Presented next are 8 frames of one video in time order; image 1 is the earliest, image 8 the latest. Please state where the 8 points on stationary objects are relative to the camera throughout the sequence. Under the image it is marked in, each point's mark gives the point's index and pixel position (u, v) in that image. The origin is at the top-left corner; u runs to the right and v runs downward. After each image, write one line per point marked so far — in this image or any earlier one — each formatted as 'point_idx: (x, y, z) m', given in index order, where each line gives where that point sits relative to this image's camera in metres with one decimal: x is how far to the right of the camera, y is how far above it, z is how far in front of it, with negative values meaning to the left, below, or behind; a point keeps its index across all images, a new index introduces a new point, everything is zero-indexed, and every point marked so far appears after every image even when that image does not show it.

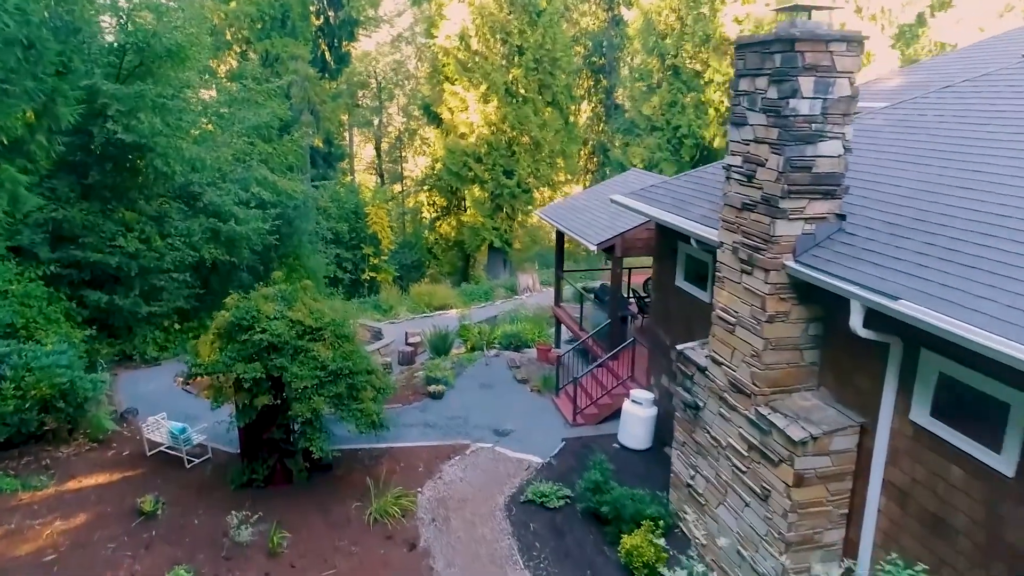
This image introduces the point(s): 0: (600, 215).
0: (+1.3, +1.1, +10.9) m
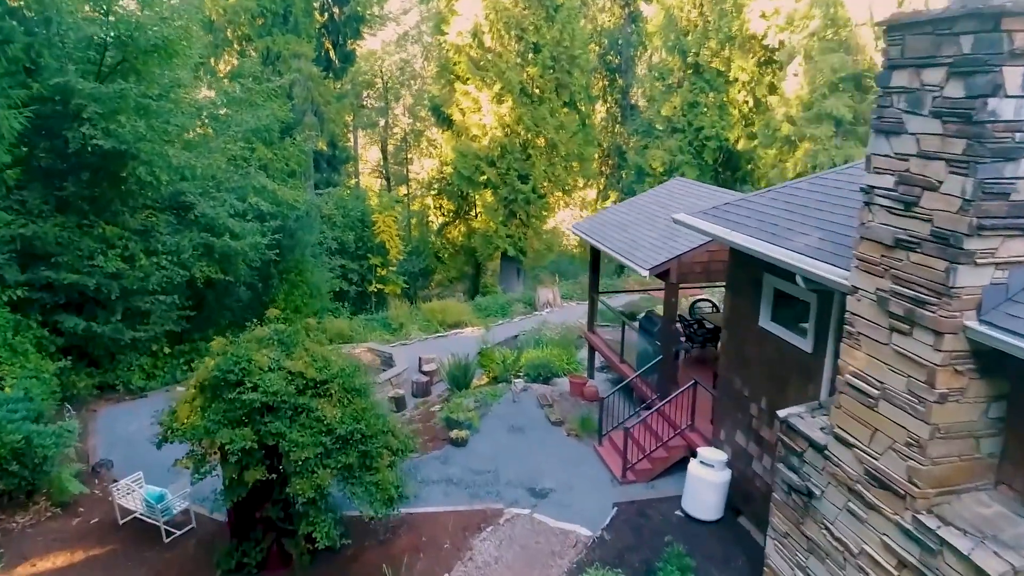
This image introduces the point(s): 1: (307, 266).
0: (+1.8, +0.7, +9.5) m
1: (-4.3, +0.4, +15.2) m
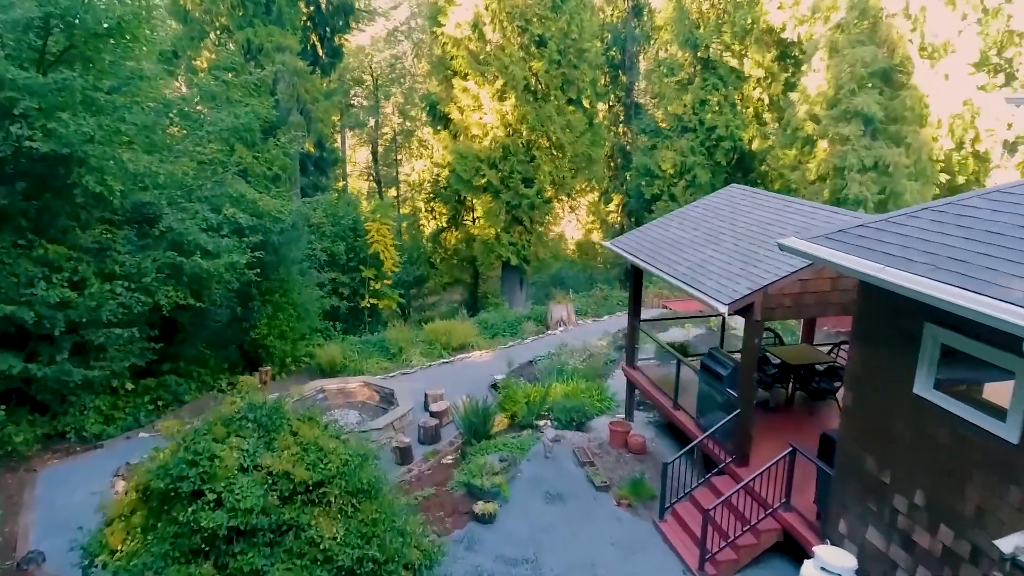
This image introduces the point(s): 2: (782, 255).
0: (+2.1, +0.4, +7.8) m
1: (-4.1, 0.0, +13.3) m
2: (+2.6, +0.3, +7.0) m
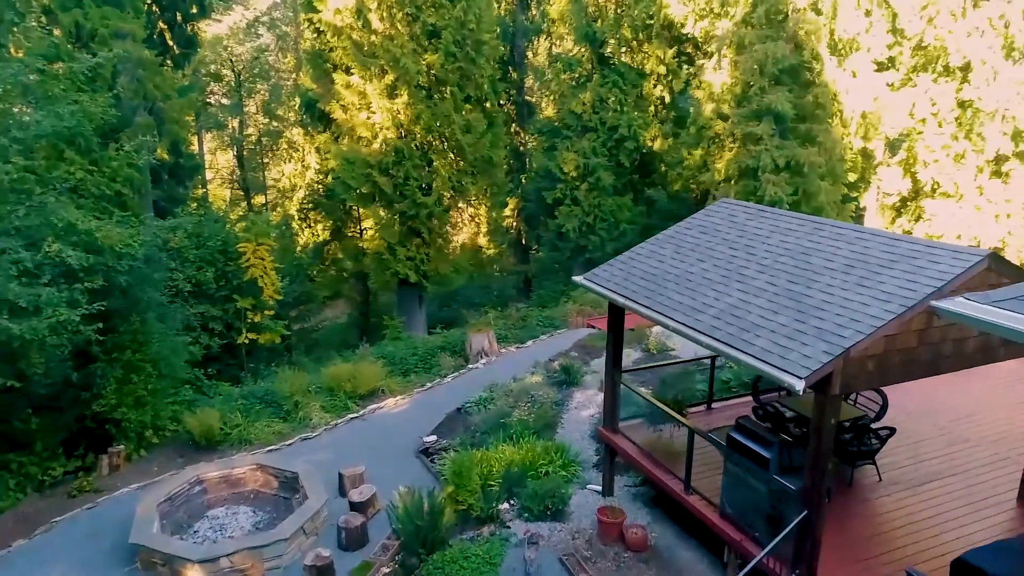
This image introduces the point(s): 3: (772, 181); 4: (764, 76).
0: (+1.9, -0.1, +5.9) m
1: (-5.2, -0.7, +10.3) m
2: (+2.5, -0.1, +5.2) m
3: (+7.2, +2.9, +19.7) m
4: (+6.8, +5.7, +19.4) m
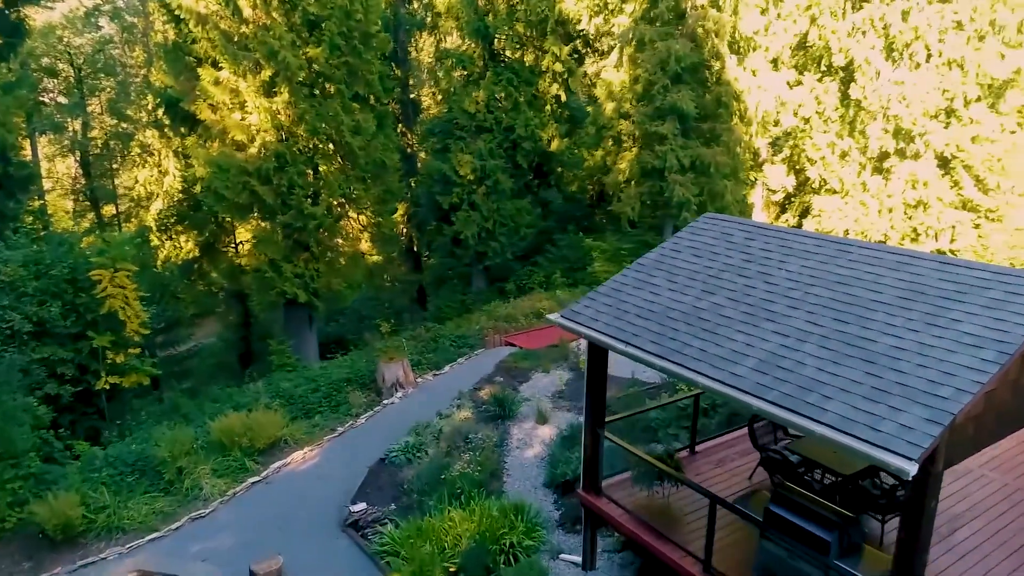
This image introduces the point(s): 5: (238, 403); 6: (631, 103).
0: (+1.8, -0.3, +4.8) m
1: (-5.9, -1.3, +8.0) m
2: (+2.5, -0.4, +4.2) m
3: (+4.5, +2.9, +19.2) m
4: (+4.1, +5.6, +18.9) m
5: (-5.0, -2.1, +13.0) m
6: (+3.3, +5.1, +19.8) m
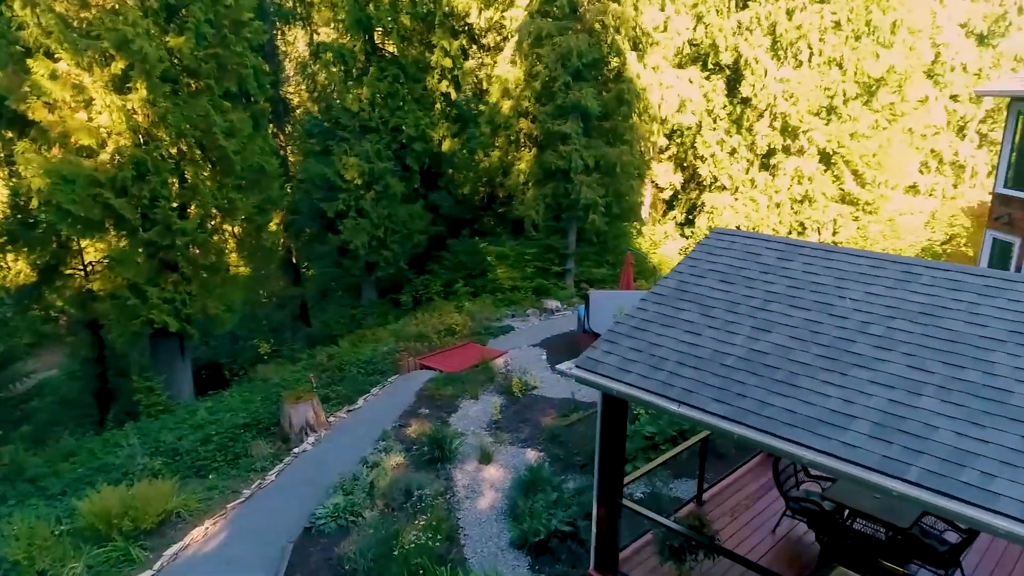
0: (+2.0, -0.6, +3.9) m
1: (-6.1, -1.9, +5.6) m
2: (+2.8, -0.5, +3.4) m
3: (+1.9, +2.7, +18.5) m
4: (+1.4, +5.5, +18.1) m
5: (-6.1, -2.7, +10.7) m
6: (+0.5, +4.9, +18.8) m
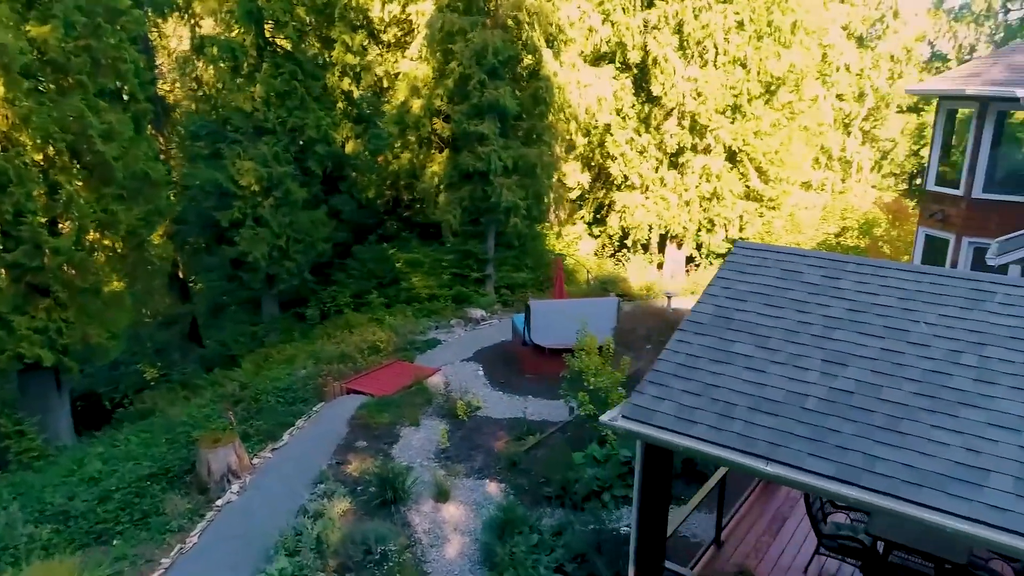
0: (+2.3, -0.7, +3.3) m
1: (-5.9, -2.3, +3.8) m
2: (+3.1, -0.6, +3.0) m
3: (-0.2, +2.6, +17.8) m
4: (-0.7, +5.3, +17.3) m
5: (-6.6, -3.1, +8.9) m
6: (-1.7, +4.7, +17.8) m
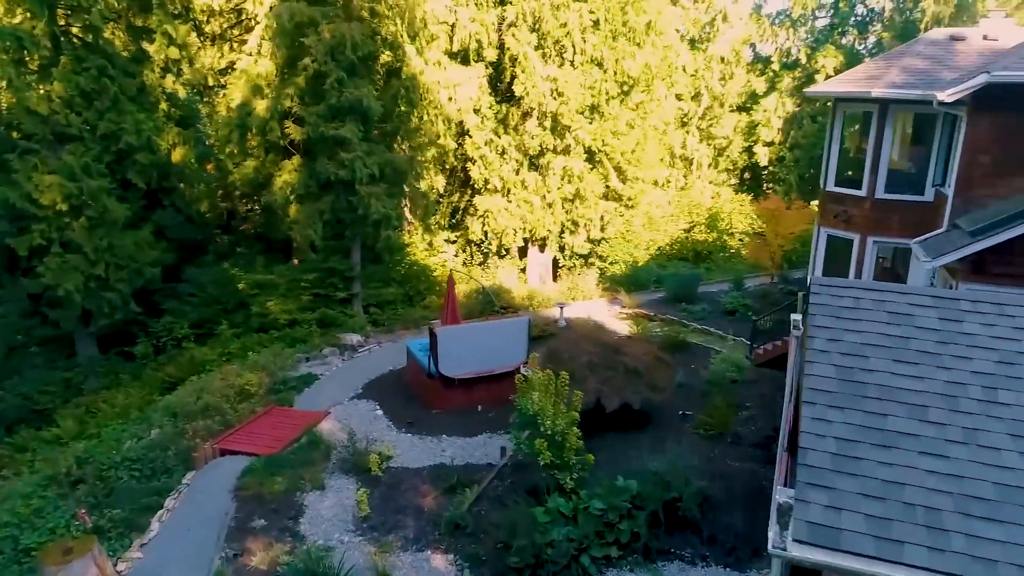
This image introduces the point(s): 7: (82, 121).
0: (+2.9, -0.9, +2.7) m
1: (-5.0, -3.1, +1.2) m
2: (+3.8, -0.8, +2.6) m
3: (-3.2, +2.1, +16.1) m
4: (-3.7, +4.8, +15.5) m
5: (-6.9, -3.9, +6.0) m
6: (-4.8, +4.1, +15.8) m
7: (-9.7, +3.8, +16.3) m
